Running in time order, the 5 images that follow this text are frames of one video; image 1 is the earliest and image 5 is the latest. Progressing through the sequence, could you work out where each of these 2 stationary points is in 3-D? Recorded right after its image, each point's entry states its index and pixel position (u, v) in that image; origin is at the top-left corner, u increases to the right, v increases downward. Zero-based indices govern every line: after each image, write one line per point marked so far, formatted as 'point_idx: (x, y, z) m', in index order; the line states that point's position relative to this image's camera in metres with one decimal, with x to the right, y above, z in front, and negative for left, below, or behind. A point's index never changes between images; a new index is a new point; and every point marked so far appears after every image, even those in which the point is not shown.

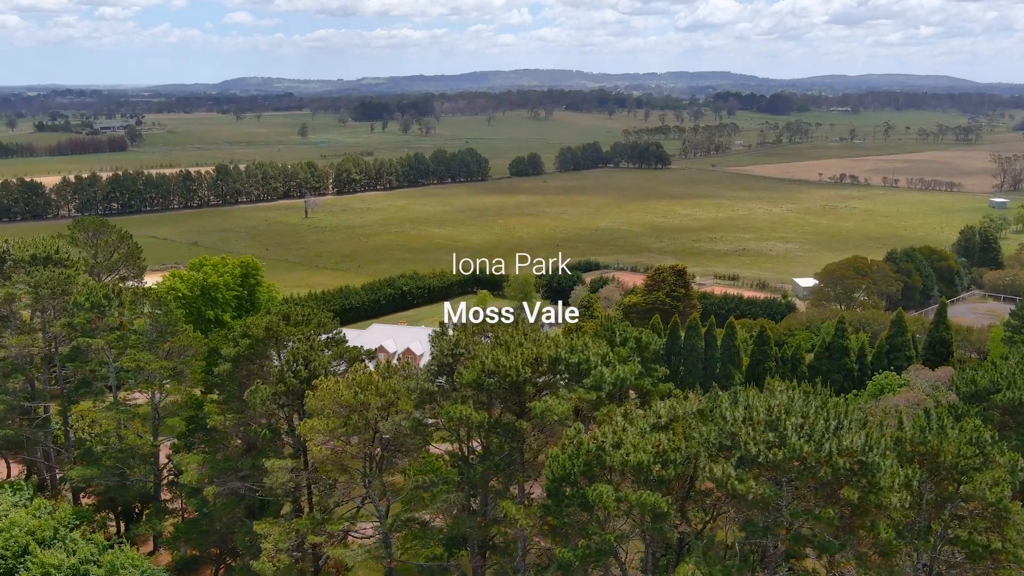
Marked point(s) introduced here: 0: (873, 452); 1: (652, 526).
0: (+6.7, -3.0, +18.8) m
1: (+2.7, -4.5, +19.4) m
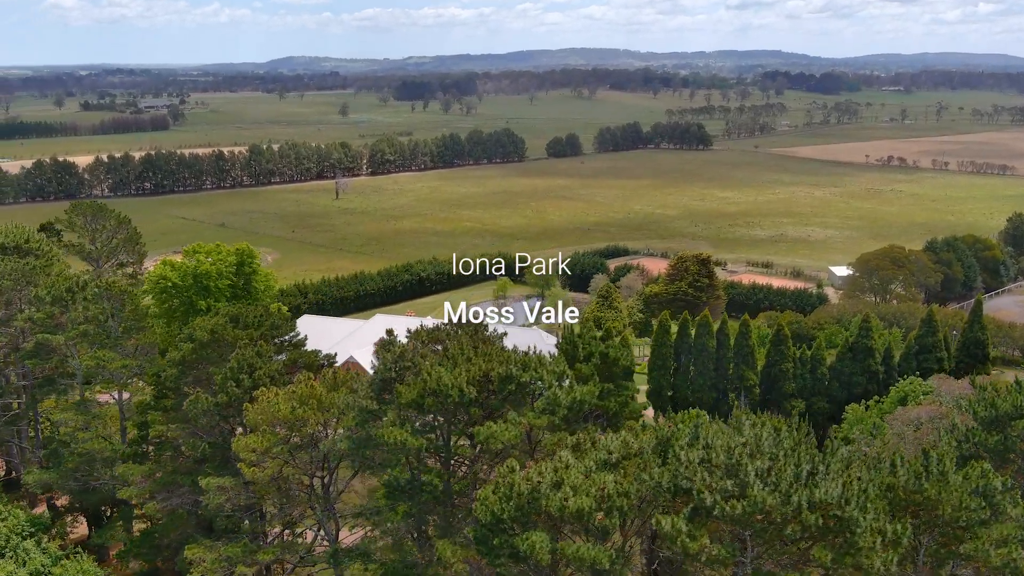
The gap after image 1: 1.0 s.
0: (+5.3, -3.4, +15.8) m
1: (+1.3, -4.8, +16.6) m
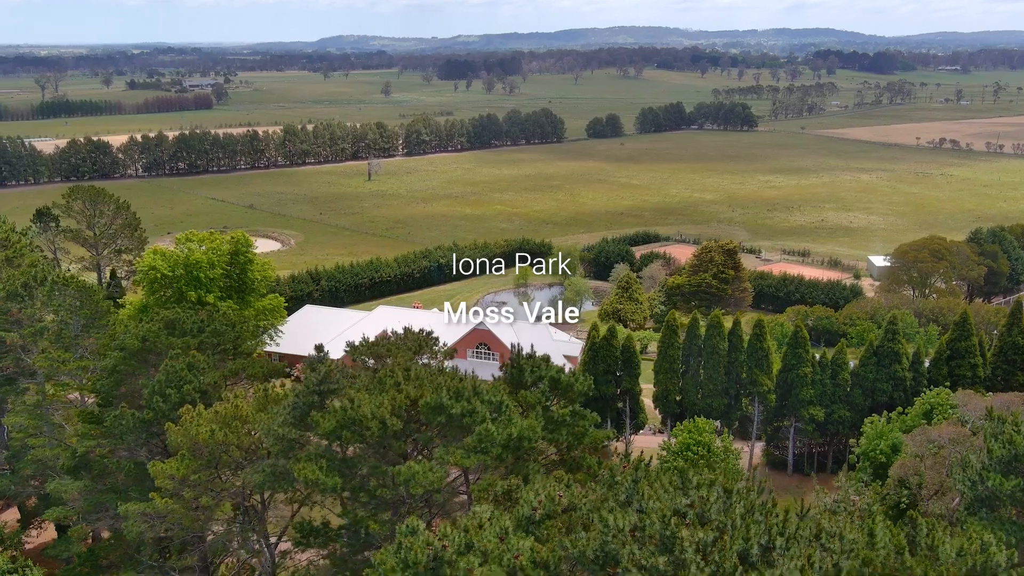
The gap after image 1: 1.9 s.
0: (+3.8, -3.8, +12.8) m
1: (-0.2, -5.2, +13.8) m
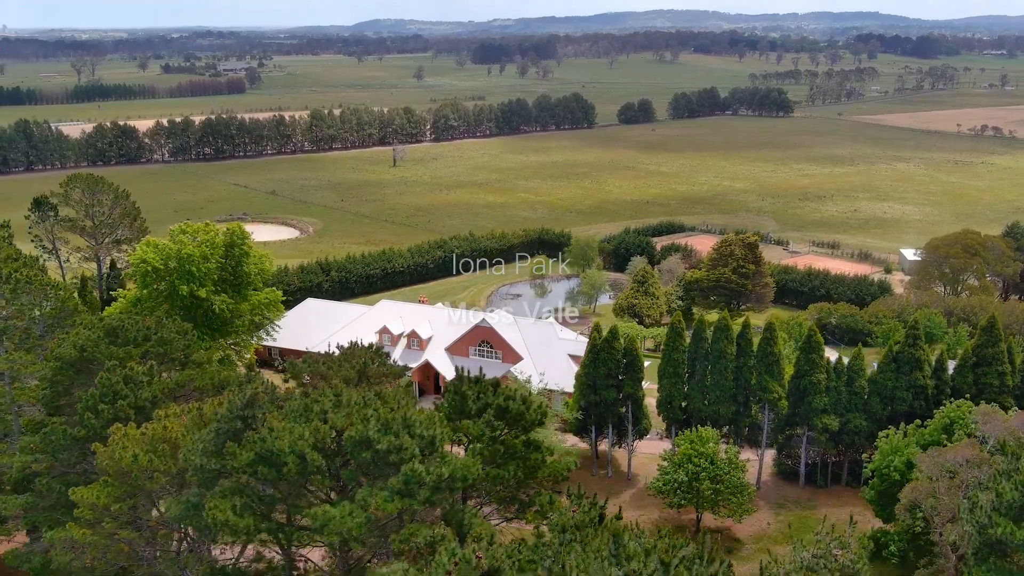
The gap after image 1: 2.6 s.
0: (+2.6, -4.2, +10.6) m
1: (-1.3, -5.6, +11.8) m
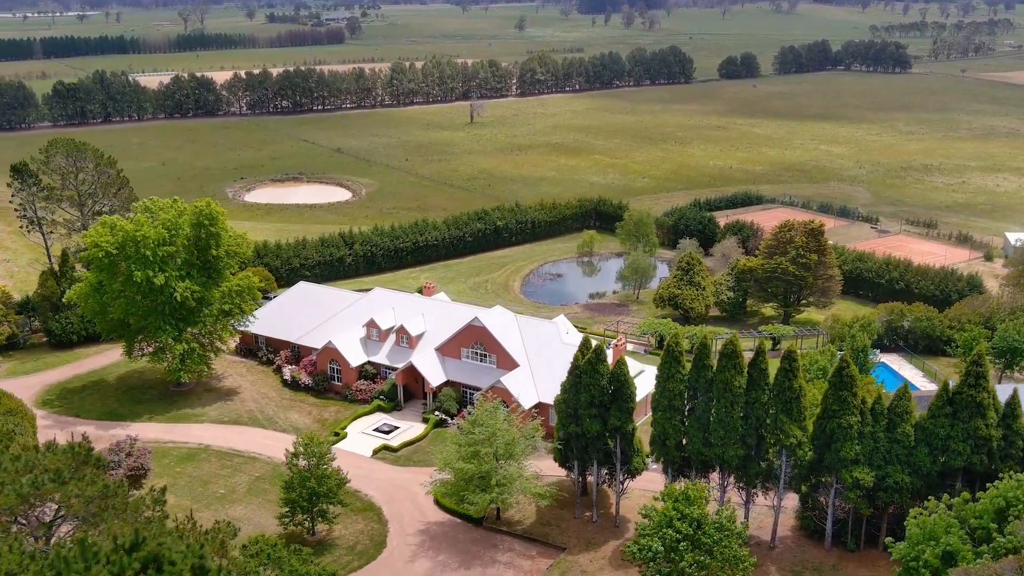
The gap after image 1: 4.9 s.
0: (-1.8, -5.9, +4.0) m
1: (-5.6, -7.0, +5.7) m
